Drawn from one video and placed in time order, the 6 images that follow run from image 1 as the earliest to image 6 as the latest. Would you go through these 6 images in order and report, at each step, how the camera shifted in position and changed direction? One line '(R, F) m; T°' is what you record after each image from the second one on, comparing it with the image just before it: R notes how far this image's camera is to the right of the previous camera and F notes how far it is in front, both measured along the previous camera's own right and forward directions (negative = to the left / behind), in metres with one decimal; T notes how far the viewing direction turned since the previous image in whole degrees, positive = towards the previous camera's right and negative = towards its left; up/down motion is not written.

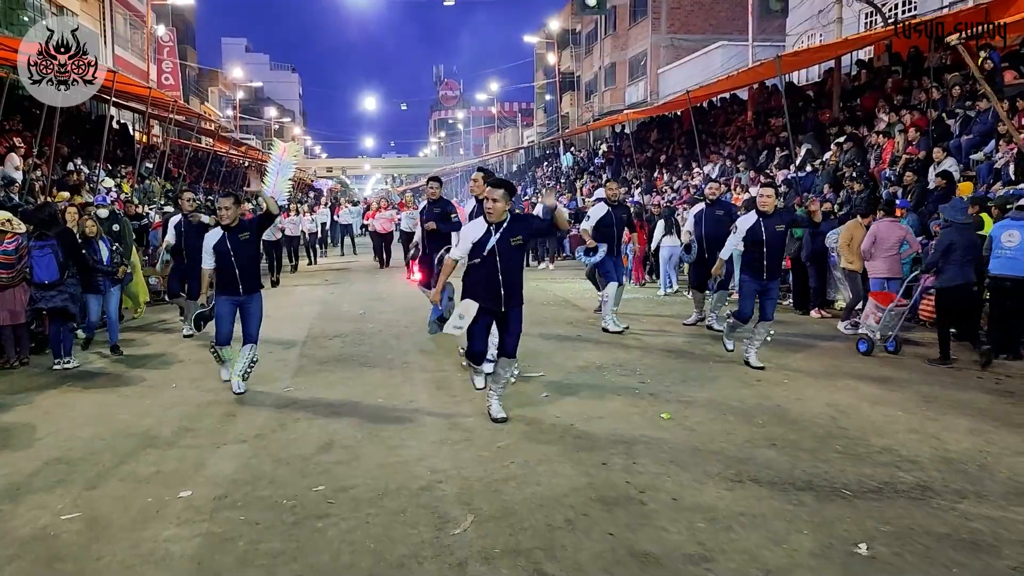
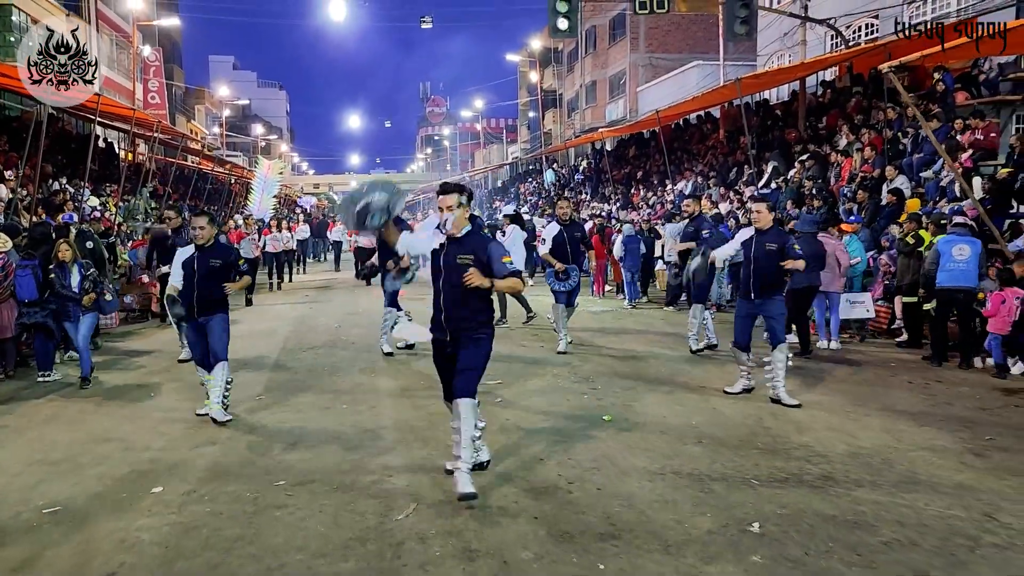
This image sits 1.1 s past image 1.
(+0.3, -0.5) m; +1°
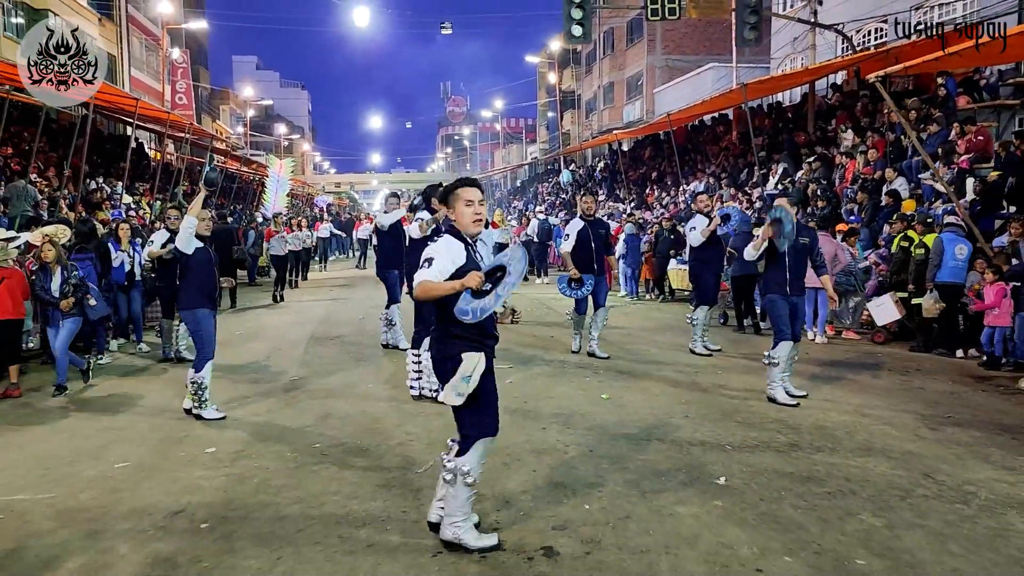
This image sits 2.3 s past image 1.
(+0.1, -0.7) m; -1°
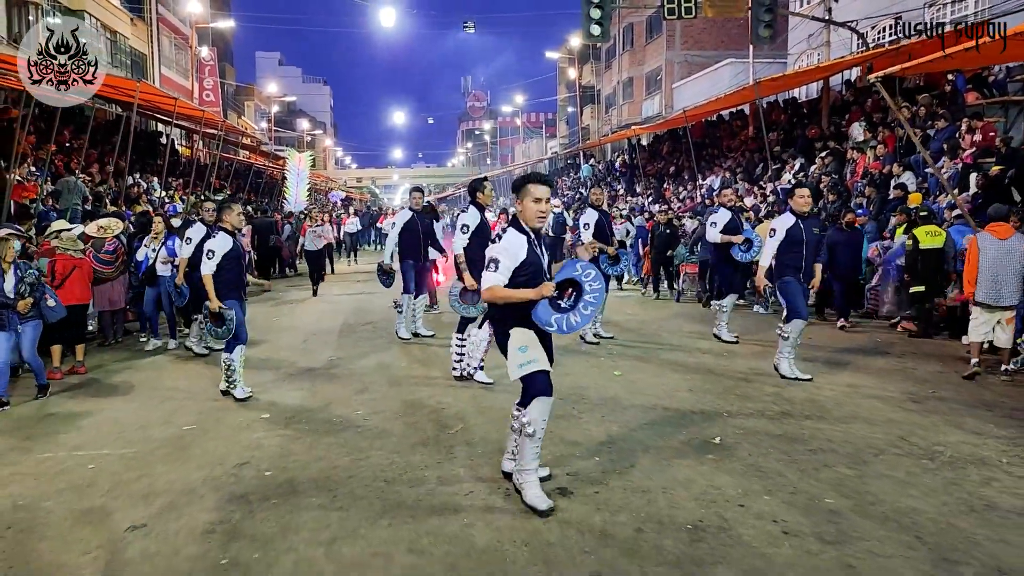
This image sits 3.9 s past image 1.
(0.0, -0.6) m; -1°
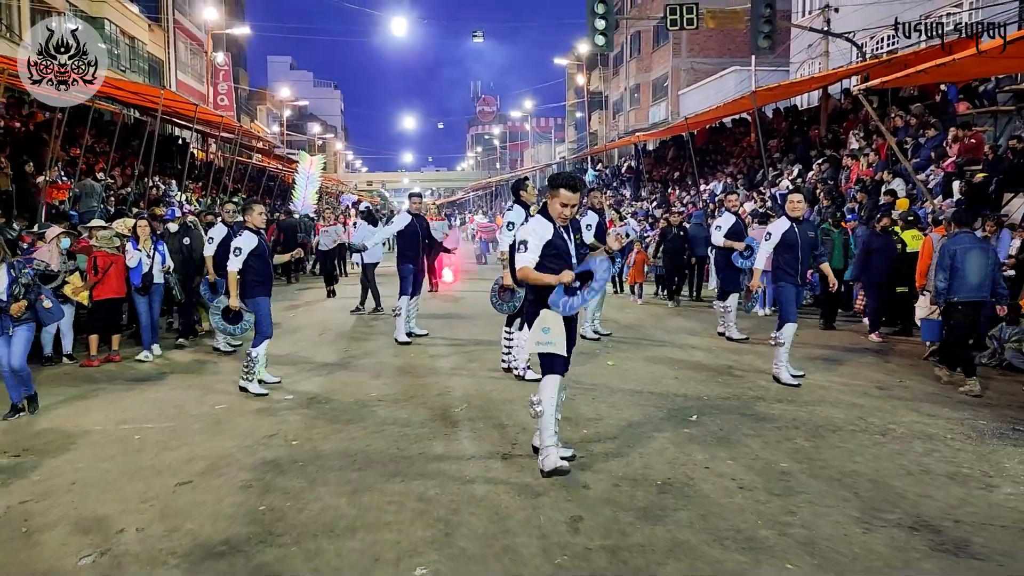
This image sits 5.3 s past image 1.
(+0.1, -0.6) m; -1°
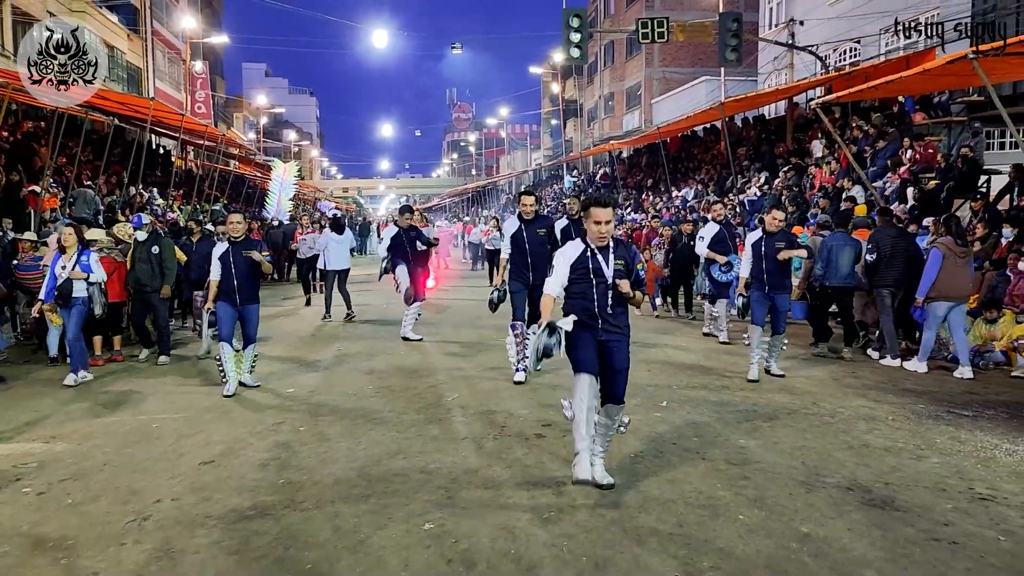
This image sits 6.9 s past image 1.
(-0.1, -0.6) m; +2°
